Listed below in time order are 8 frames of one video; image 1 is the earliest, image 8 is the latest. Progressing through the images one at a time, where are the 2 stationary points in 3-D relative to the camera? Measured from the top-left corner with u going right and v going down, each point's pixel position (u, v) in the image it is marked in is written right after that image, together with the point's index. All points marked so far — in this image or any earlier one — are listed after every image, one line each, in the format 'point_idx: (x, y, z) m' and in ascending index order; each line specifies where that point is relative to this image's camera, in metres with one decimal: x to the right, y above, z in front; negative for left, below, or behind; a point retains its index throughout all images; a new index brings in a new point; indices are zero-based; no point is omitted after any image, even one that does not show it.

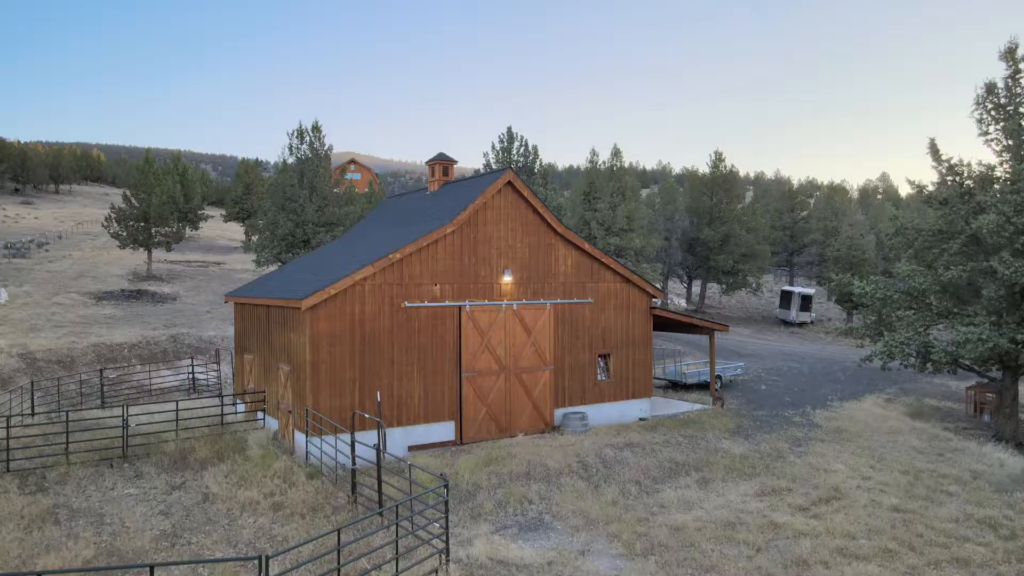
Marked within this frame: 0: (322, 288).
0: (-2.9, 0.0, +11.2) m
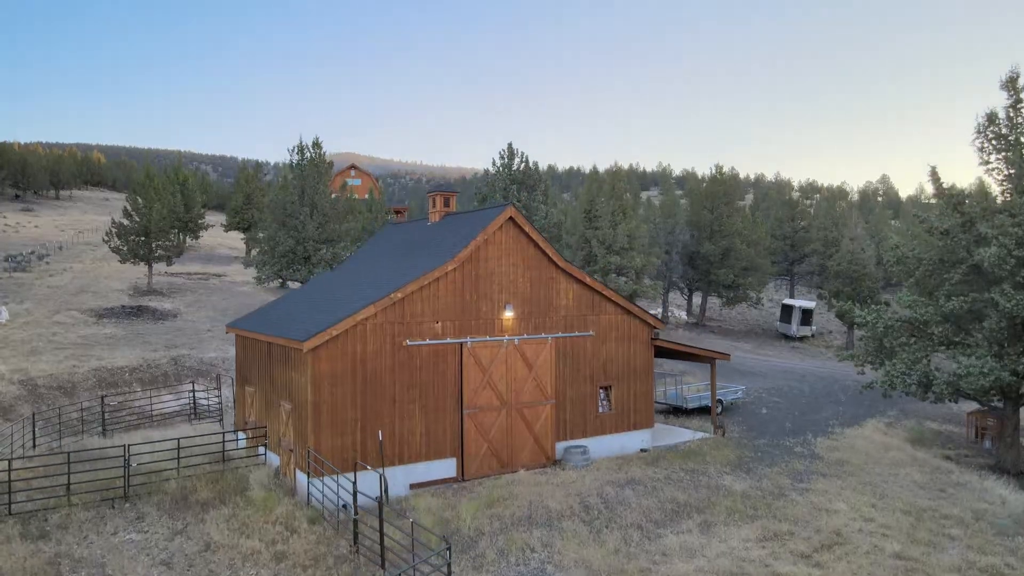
0: (-2.9, -0.6, +11.2) m
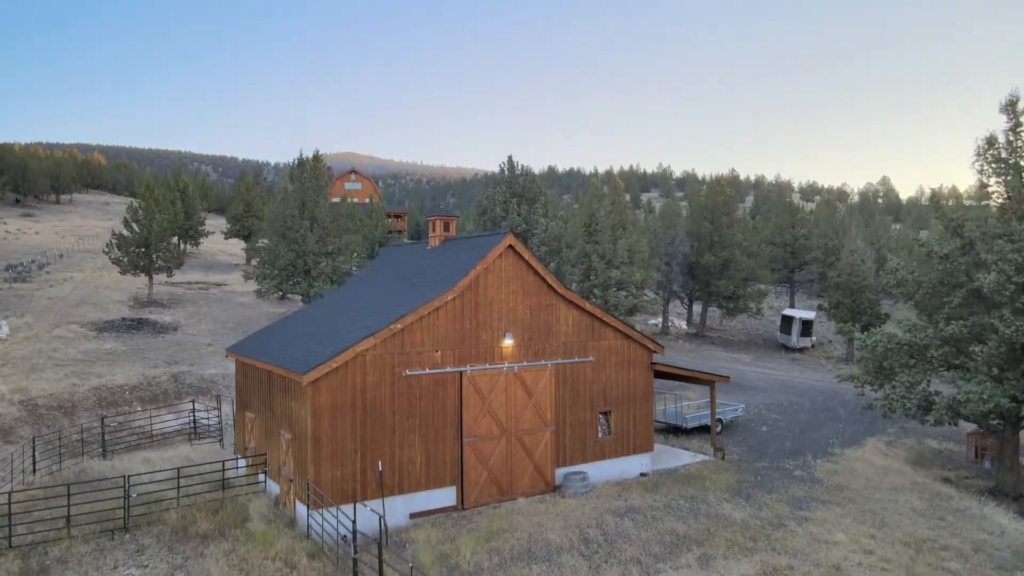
0: (-2.9, -1.1, +11.2) m
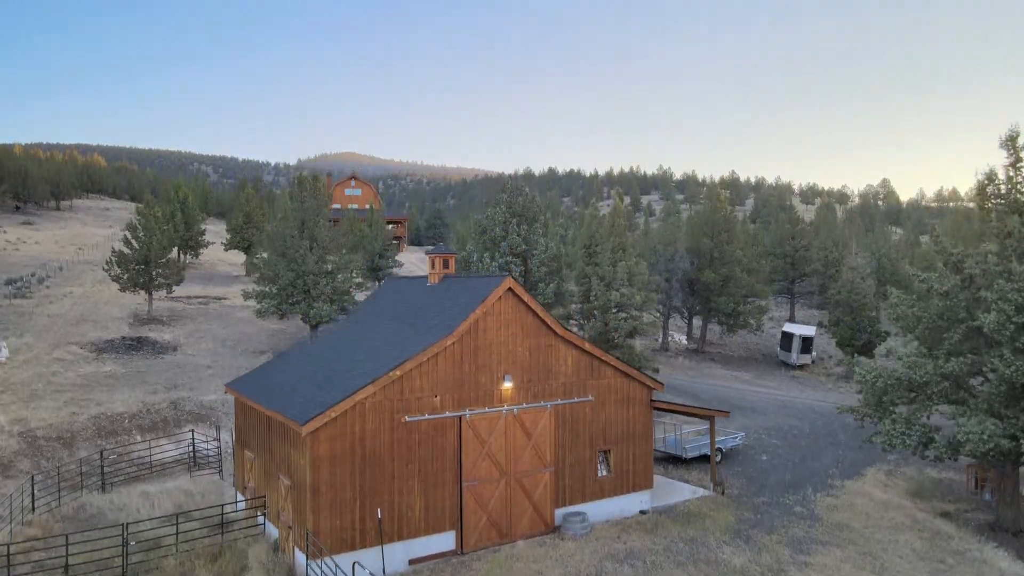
0: (-2.9, -1.9, +11.2) m
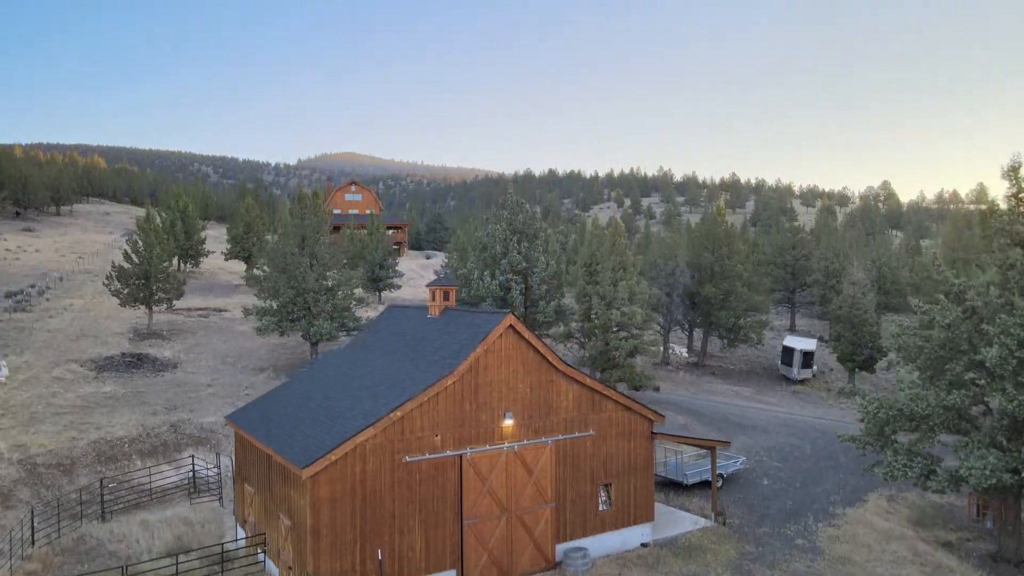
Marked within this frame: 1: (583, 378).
0: (-2.9, -2.5, +11.1) m
1: (+1.4, -1.7, +14.1) m
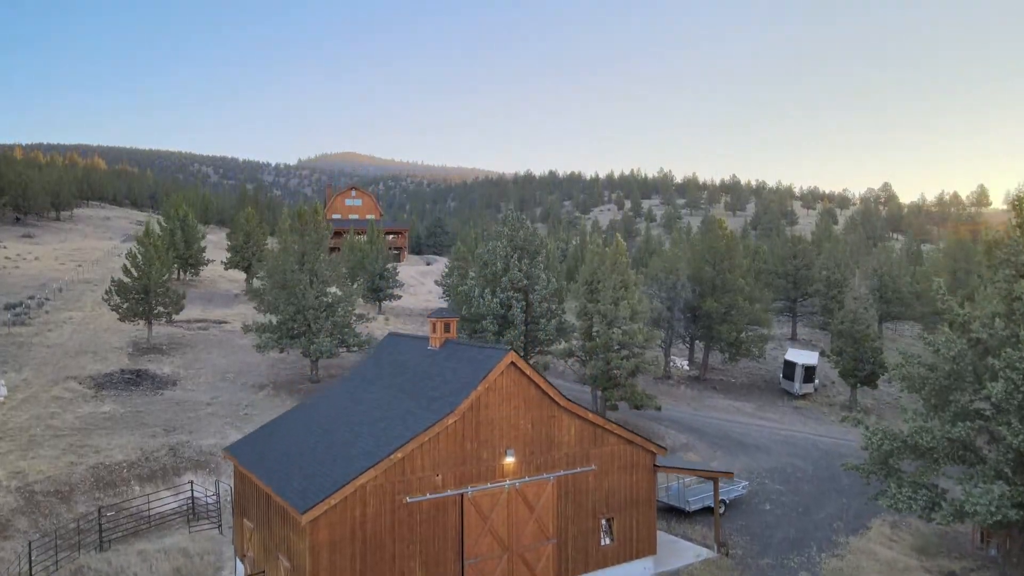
0: (-2.8, -3.2, +11.0) m
1: (+1.4, -2.4, +14.0) m
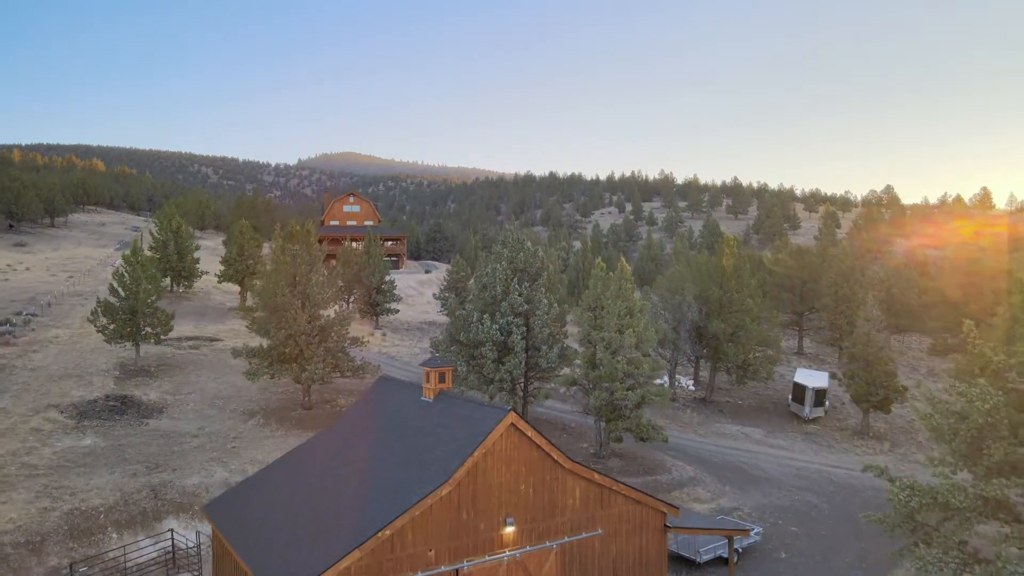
0: (-2.8, -4.1, +9.9) m
1: (+1.4, -3.2, +12.9) m
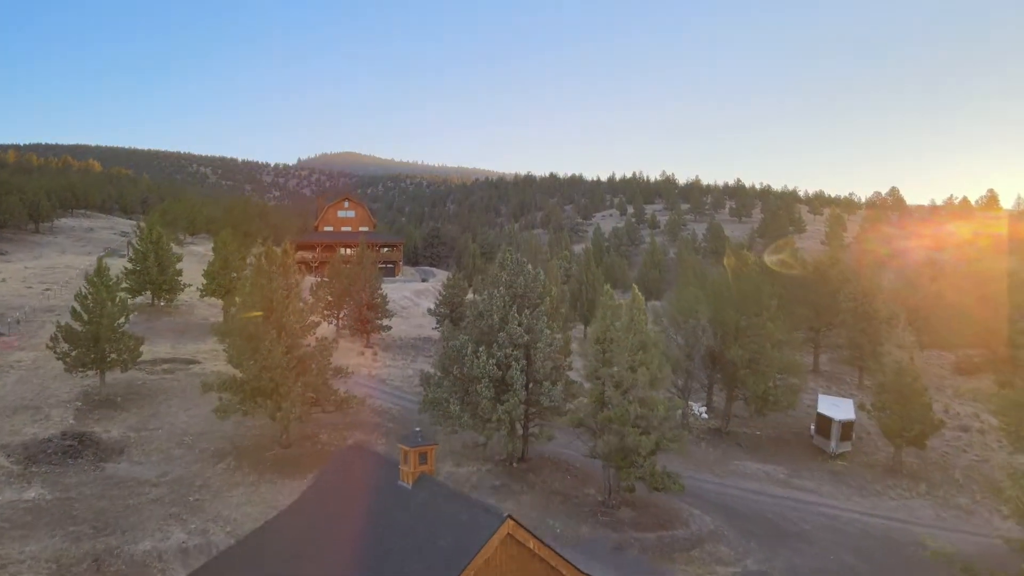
0: (-2.9, -5.0, +7.3) m
1: (+1.3, -4.2, +10.3) m
